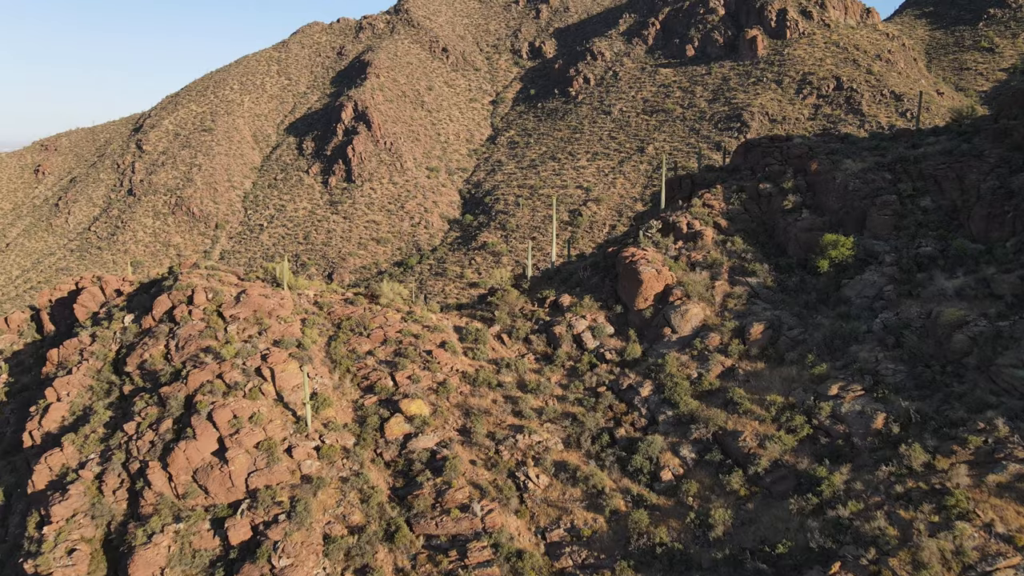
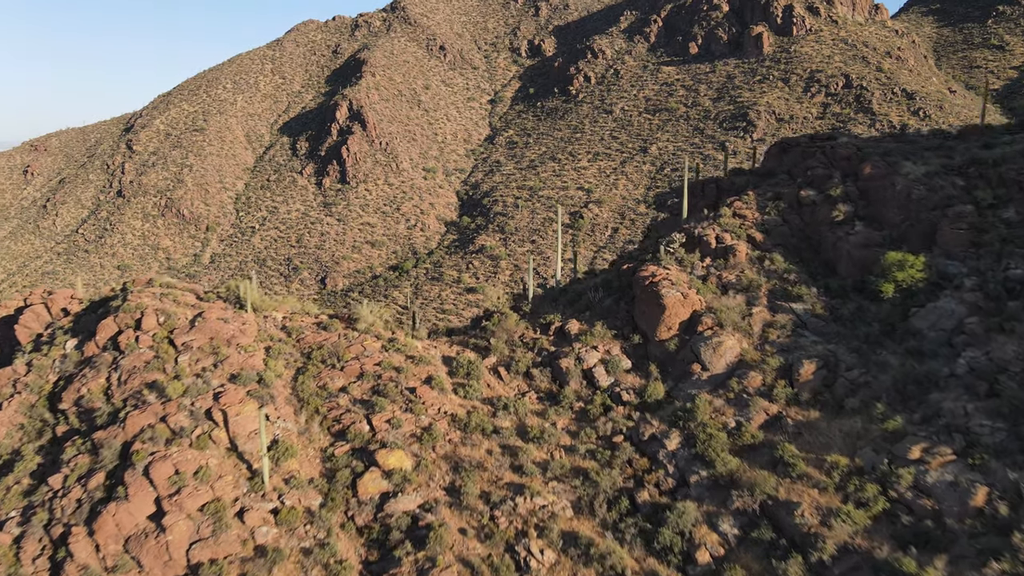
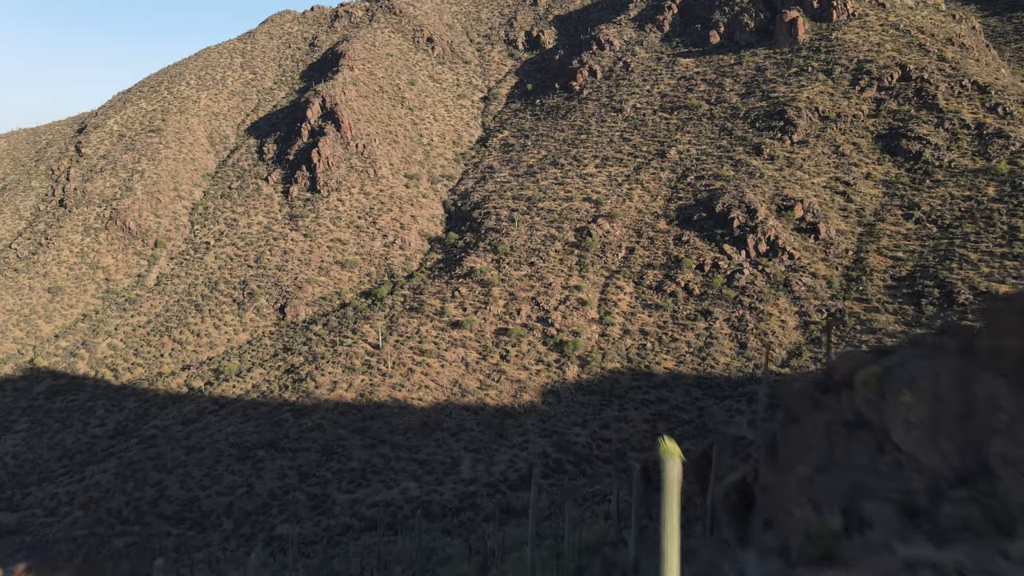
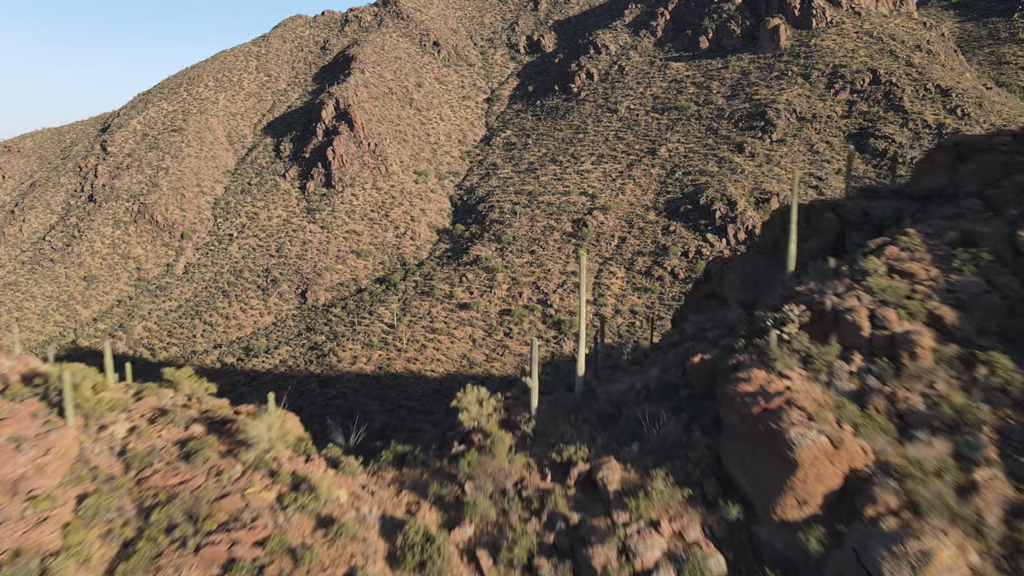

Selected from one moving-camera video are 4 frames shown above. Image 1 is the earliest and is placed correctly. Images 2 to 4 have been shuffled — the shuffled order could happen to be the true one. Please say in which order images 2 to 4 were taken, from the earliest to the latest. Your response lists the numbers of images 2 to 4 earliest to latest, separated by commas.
2, 4, 3
